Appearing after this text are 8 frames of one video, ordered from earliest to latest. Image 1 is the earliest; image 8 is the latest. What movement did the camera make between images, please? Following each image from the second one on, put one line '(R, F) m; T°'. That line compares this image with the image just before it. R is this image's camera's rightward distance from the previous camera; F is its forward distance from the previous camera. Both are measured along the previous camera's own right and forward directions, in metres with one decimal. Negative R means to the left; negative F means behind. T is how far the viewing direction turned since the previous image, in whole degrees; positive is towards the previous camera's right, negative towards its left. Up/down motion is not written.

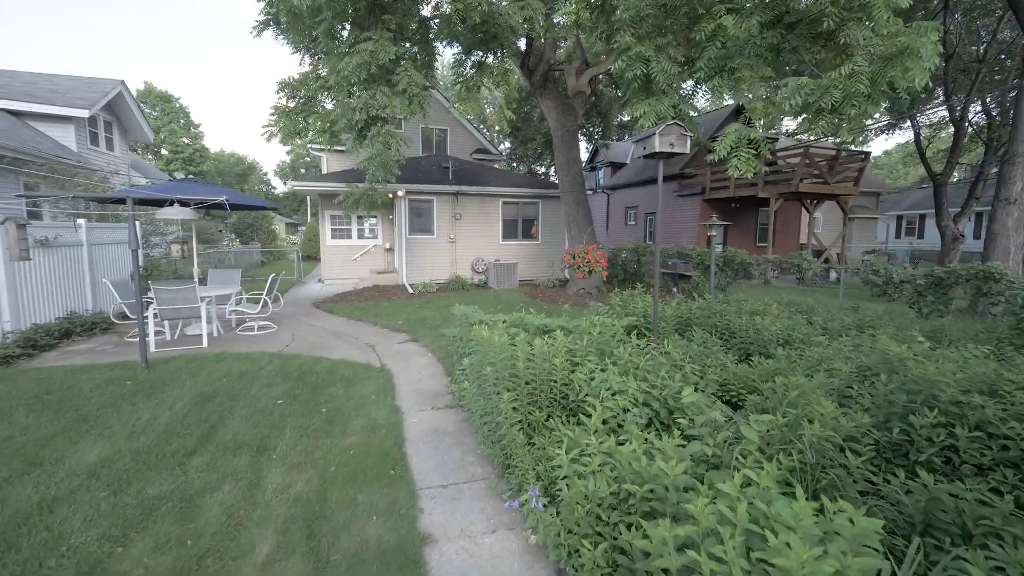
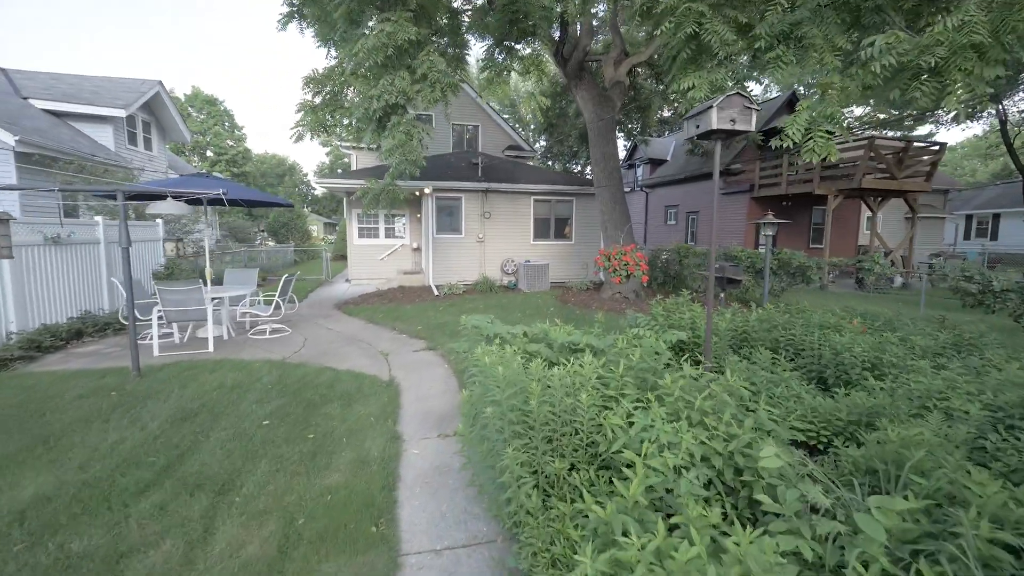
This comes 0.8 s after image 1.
(+0.1, +0.7) m; -4°
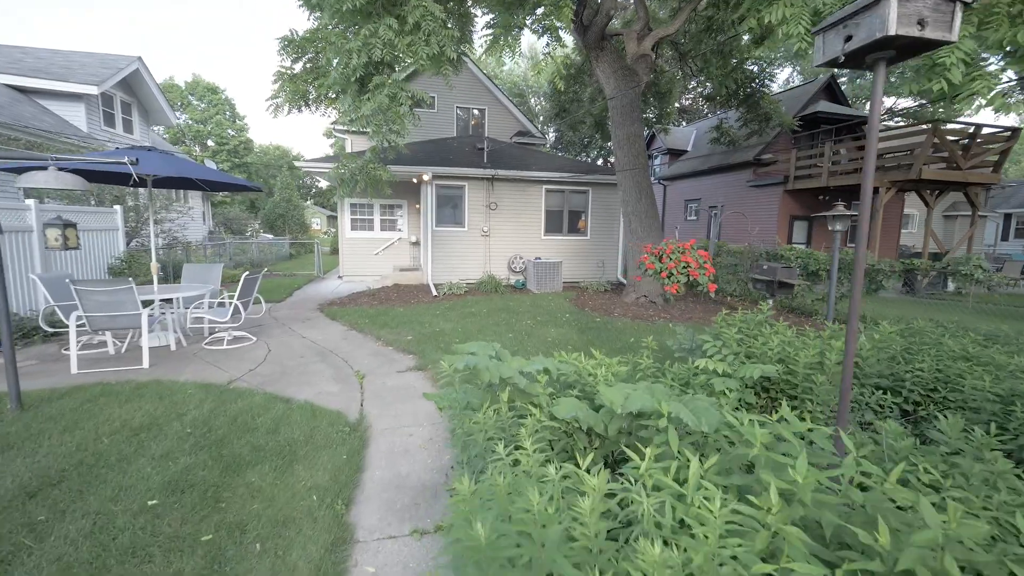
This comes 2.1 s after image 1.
(-0.1, +1.3) m; -1°
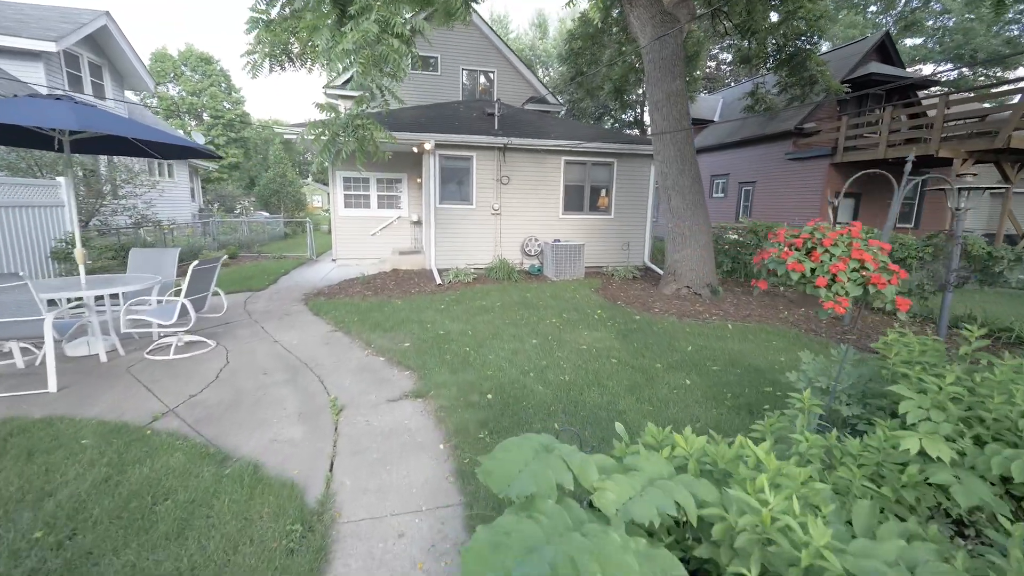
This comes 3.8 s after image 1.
(-0.2, +1.3) m; 0°
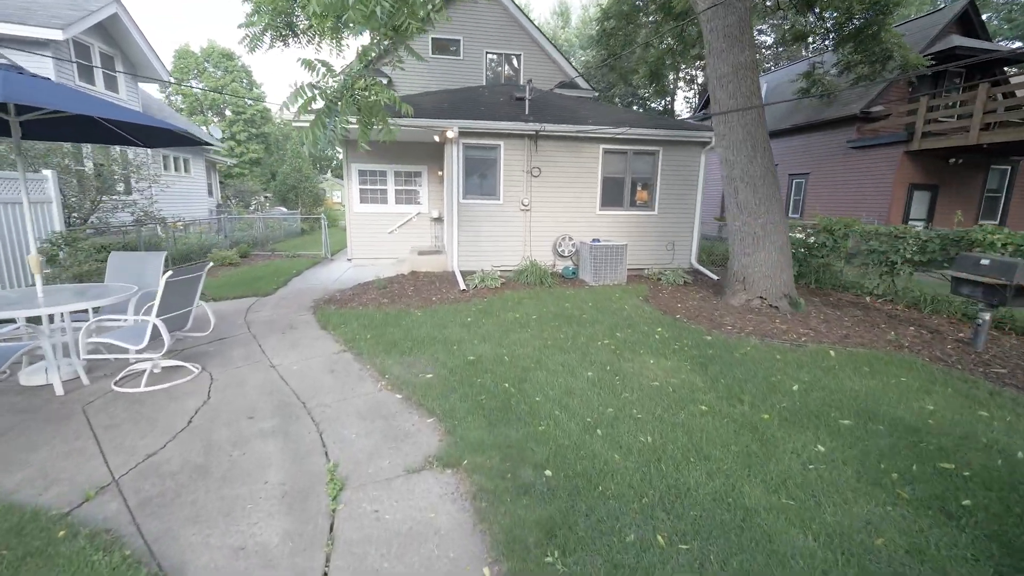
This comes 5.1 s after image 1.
(-0.3, +1.0) m; -2°
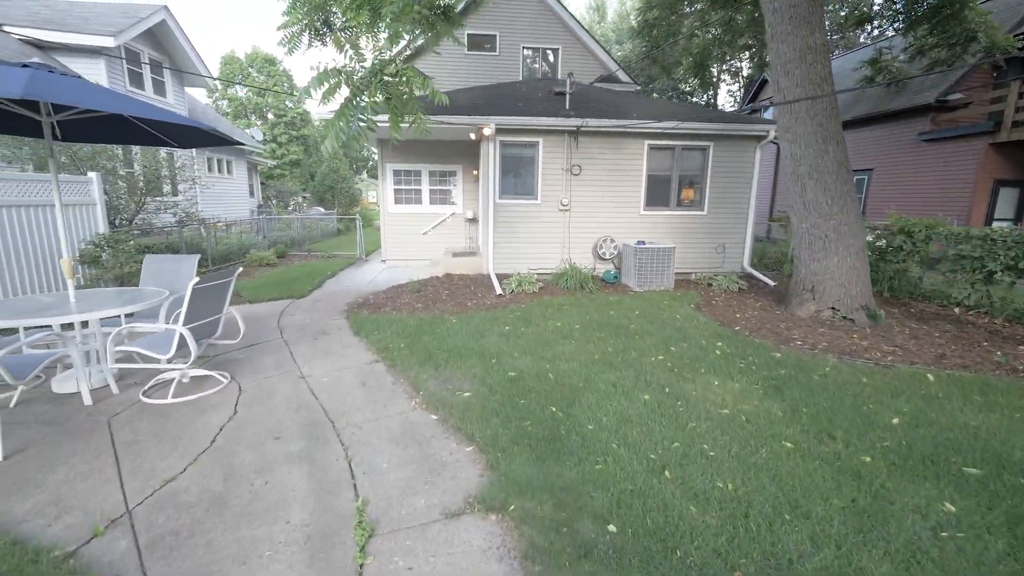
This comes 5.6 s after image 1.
(-0.1, +0.4) m; -4°
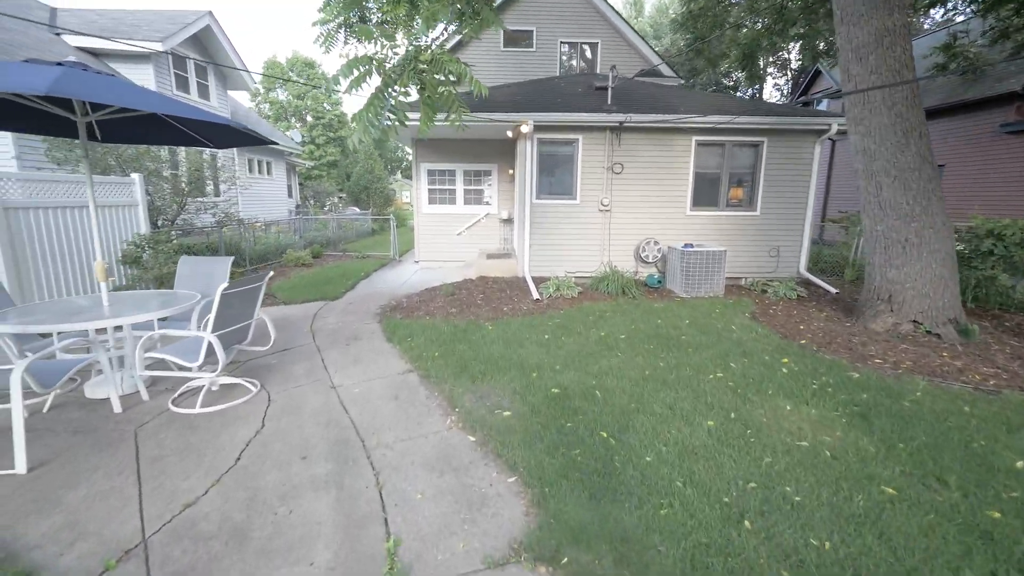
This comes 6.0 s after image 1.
(-0.1, +0.3) m; -4°
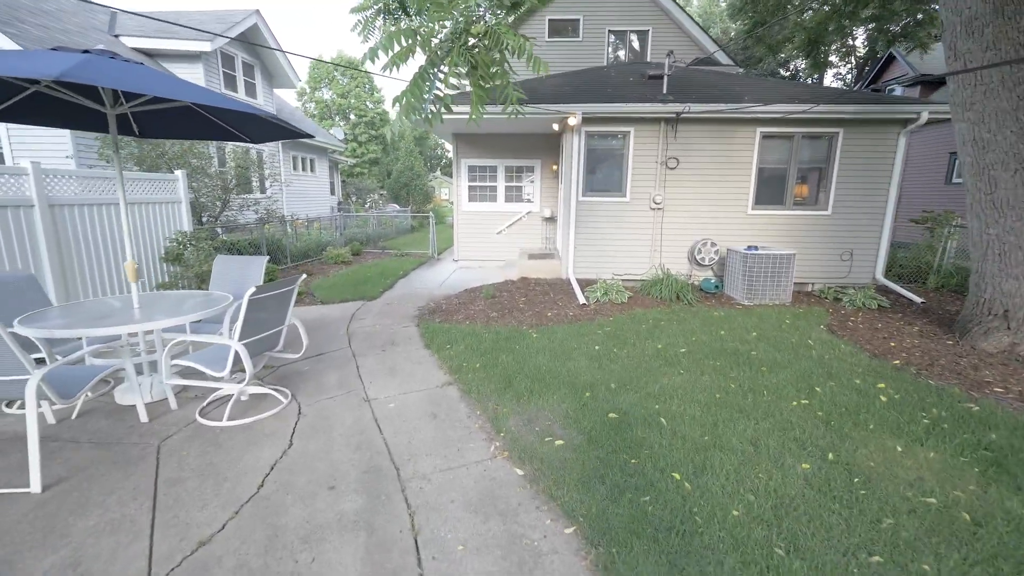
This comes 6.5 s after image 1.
(-0.1, +0.4) m; -5°
